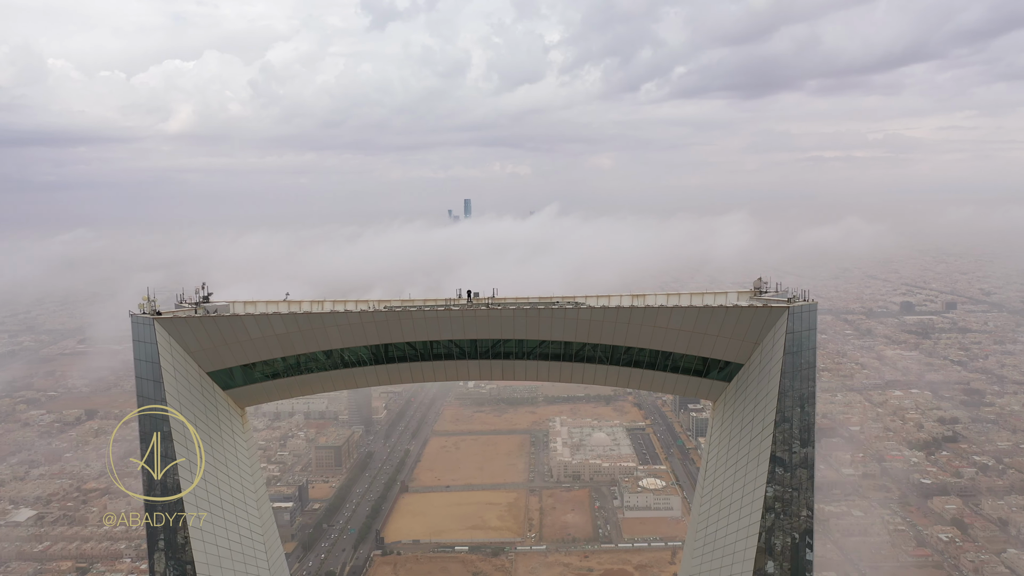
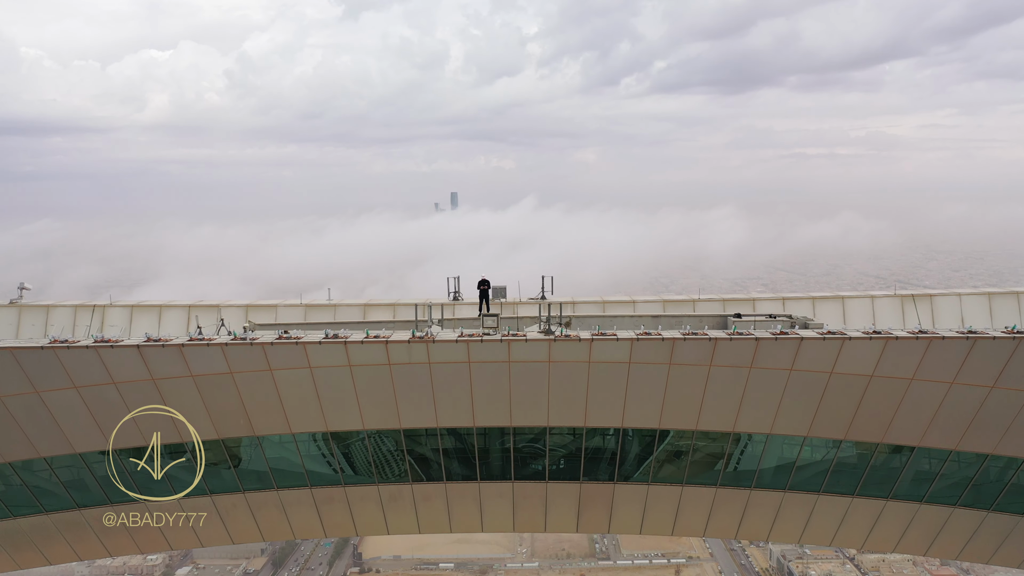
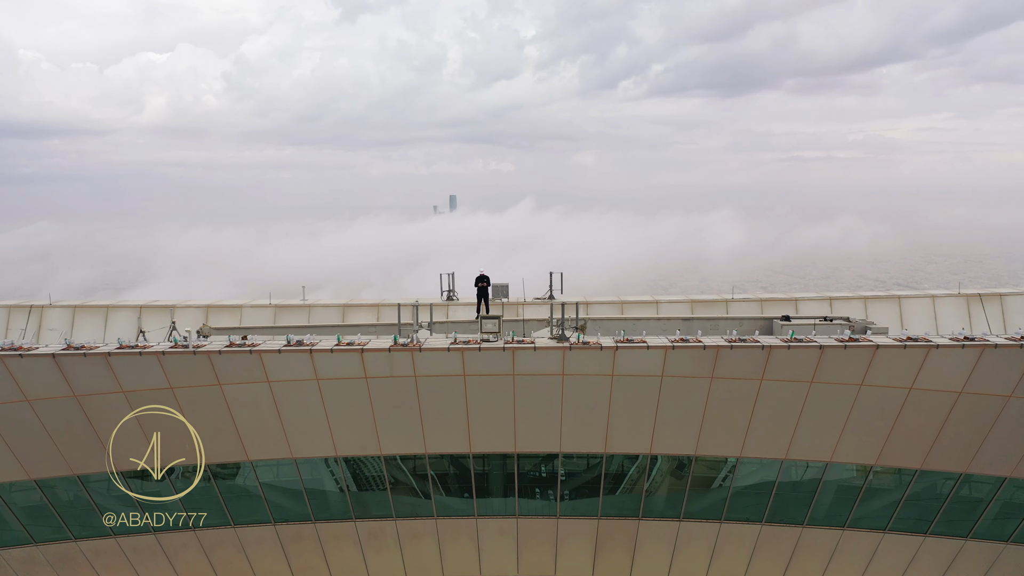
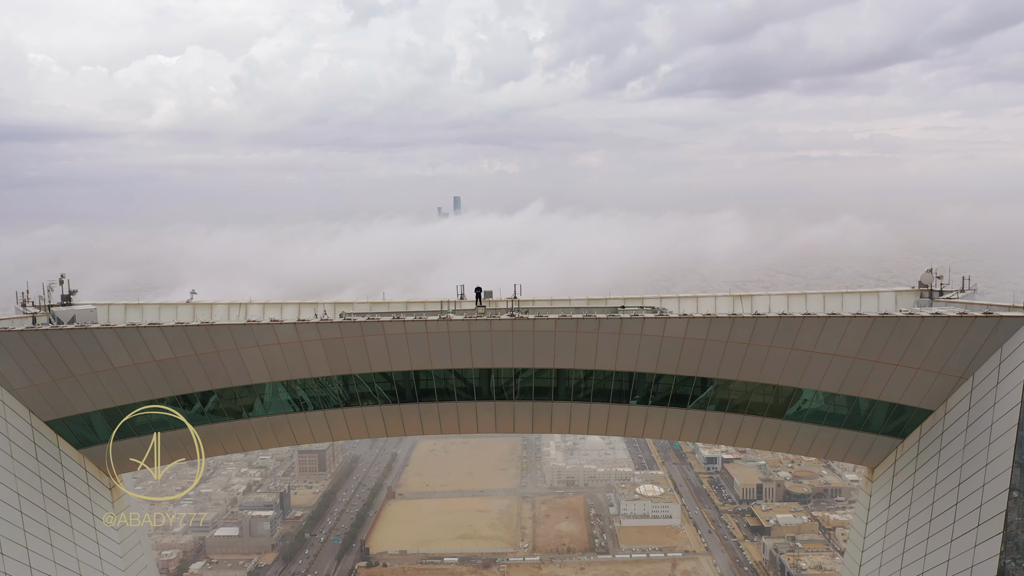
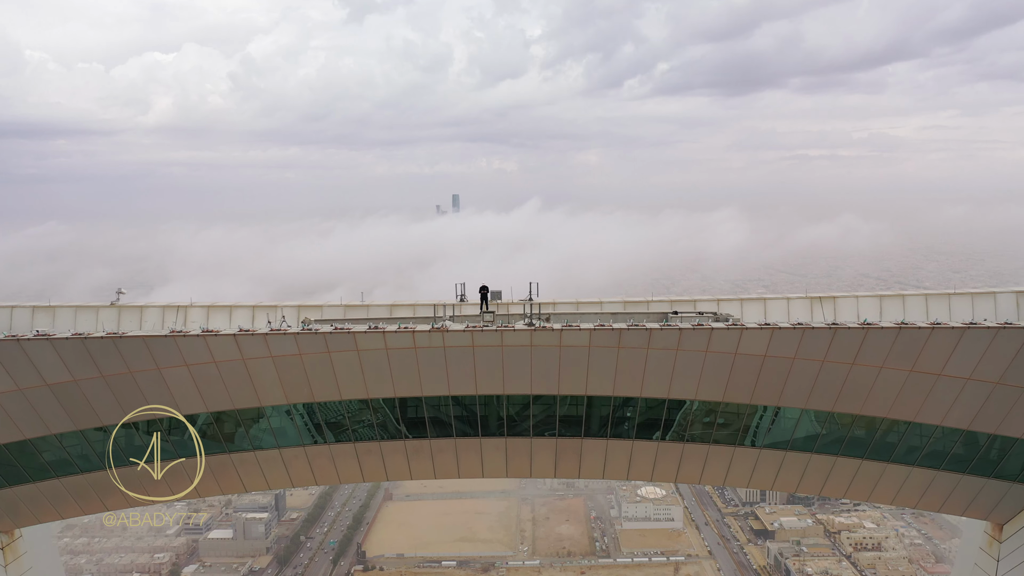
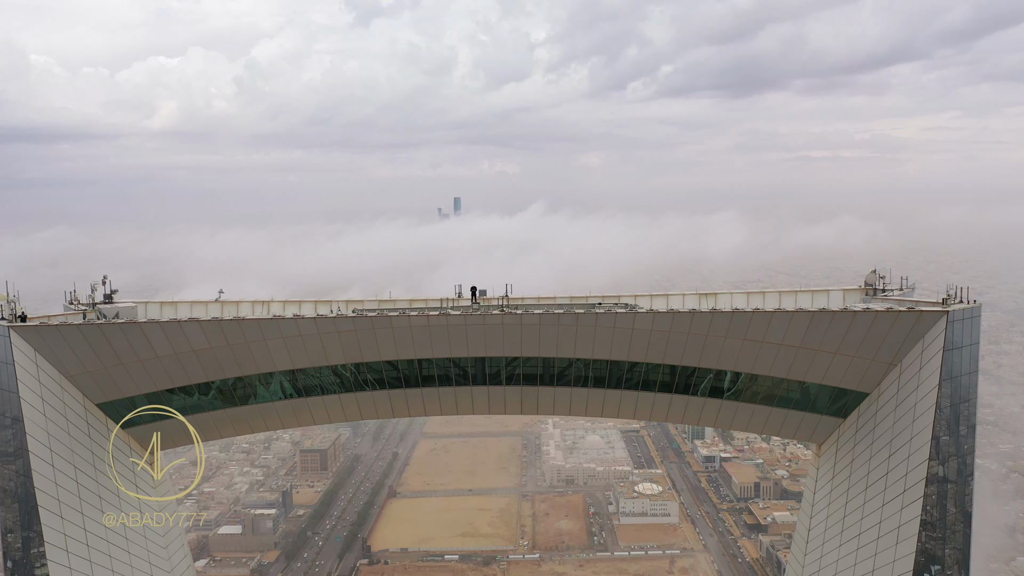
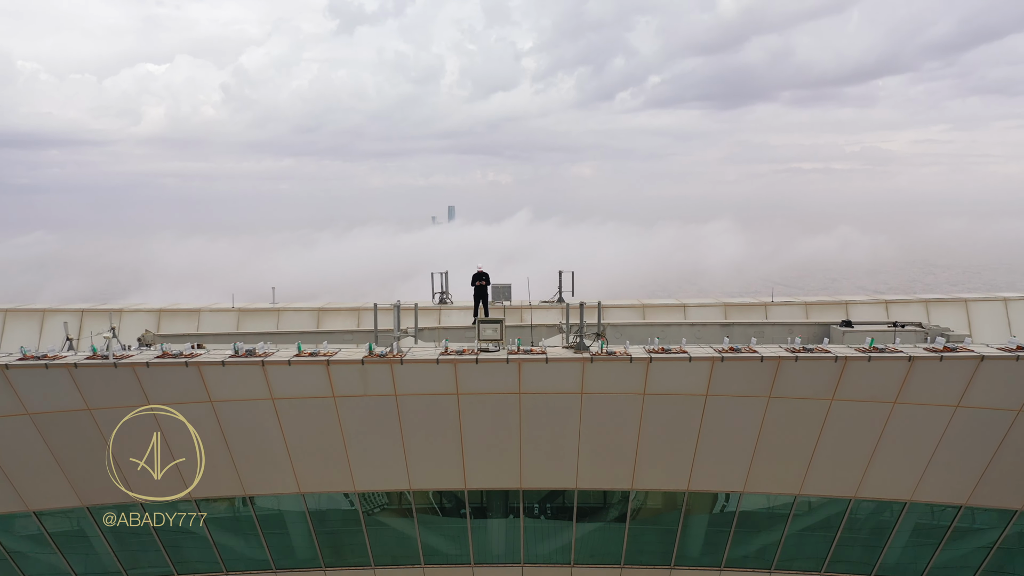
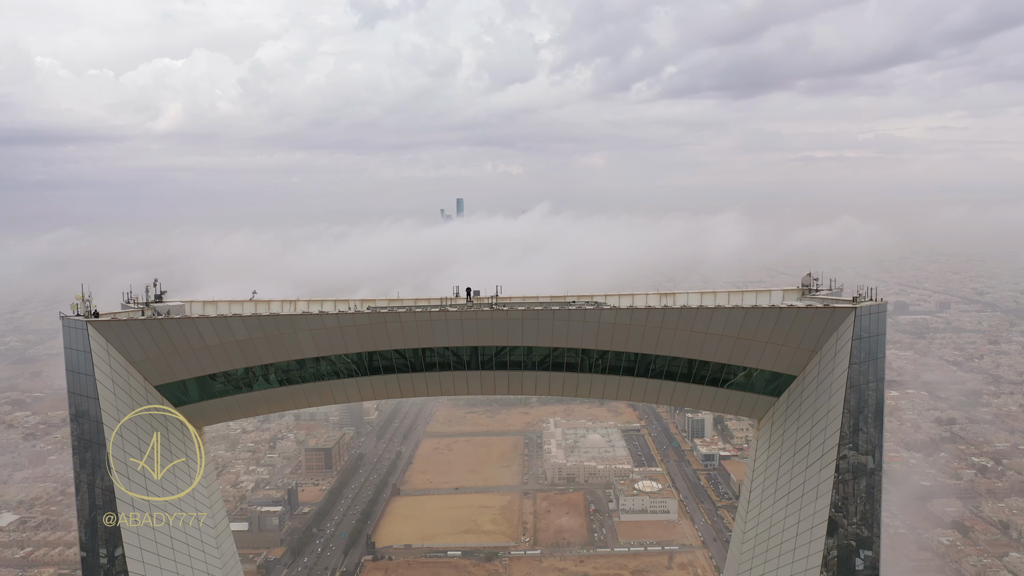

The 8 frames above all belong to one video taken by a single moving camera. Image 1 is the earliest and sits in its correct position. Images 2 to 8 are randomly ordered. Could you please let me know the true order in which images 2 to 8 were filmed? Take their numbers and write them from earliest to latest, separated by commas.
8, 6, 4, 5, 2, 3, 7
